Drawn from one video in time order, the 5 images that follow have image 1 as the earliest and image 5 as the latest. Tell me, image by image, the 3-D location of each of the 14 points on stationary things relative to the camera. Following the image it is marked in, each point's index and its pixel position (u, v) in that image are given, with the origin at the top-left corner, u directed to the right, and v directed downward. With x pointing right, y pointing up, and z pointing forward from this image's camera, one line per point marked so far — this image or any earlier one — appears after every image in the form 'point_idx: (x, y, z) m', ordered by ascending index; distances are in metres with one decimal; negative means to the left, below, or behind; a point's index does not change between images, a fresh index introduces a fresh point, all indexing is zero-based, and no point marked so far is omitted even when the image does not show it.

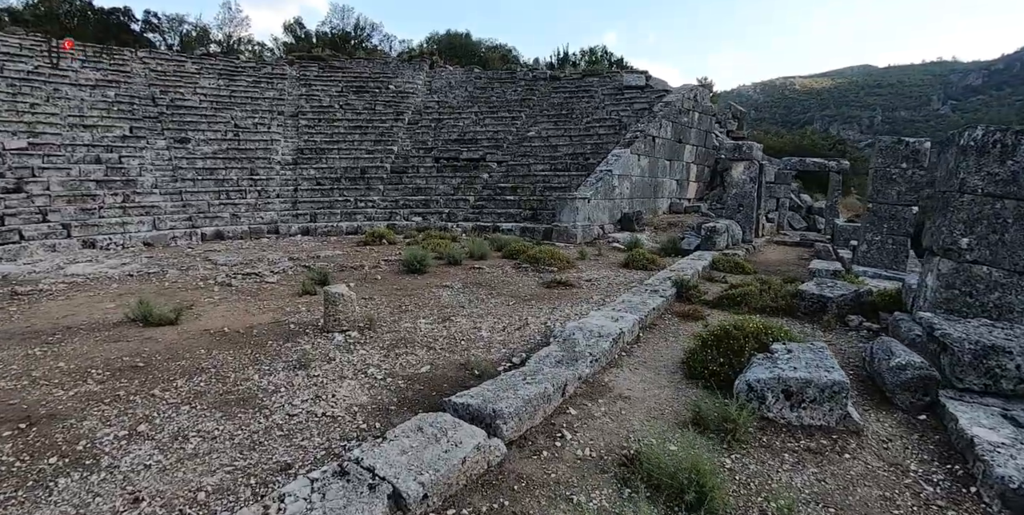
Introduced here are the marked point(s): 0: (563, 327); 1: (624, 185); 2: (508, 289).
0: (+0.4, -0.6, +4.7) m
1: (+2.5, +1.8, +12.3) m
2: (-0.1, -0.4, +6.5) m
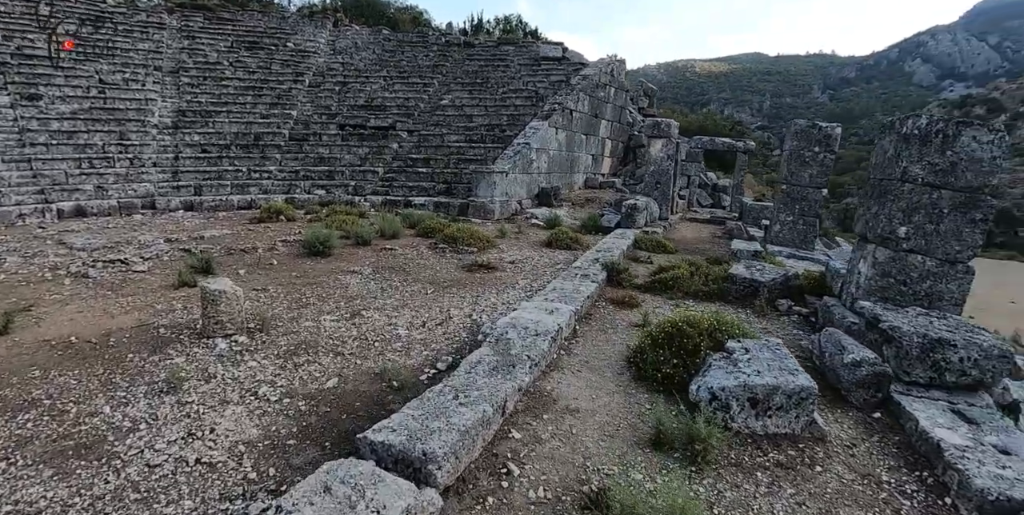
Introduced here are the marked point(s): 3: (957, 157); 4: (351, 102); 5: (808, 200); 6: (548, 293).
0: (-0.2, -0.5, +4.2) m
1: (+0.6, +2.3, +11.9) m
2: (-1.0, -0.2, +5.9) m
3: (+3.2, +0.7, +3.6) m
4: (-4.4, +4.3, +14.2) m
5: (+4.7, +0.9, +8.1) m
6: (+0.3, -0.3, +4.7) m
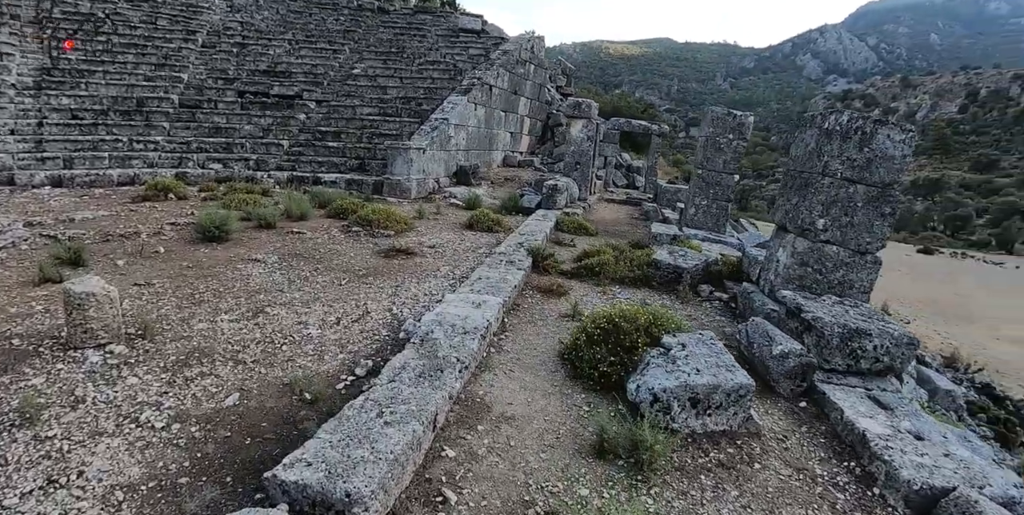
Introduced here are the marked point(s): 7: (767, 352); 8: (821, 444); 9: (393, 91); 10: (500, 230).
0: (-0.7, -0.5, +3.9) m
1: (-1.2, +2.7, +11.5) m
2: (-1.8, -0.1, +5.4) m
3: (+2.7, +0.8, +3.8) m
4: (-6.5, +4.8, +12.9) m
5: (+3.4, +1.2, +8.4) m
6: (-0.4, -0.2, +4.5) m
7: (+1.6, -0.6, +3.3) m
8: (+1.7, -1.0, +2.8) m
9: (-2.8, +4.1, +12.6) m
10: (-0.2, +0.4, +7.4) m
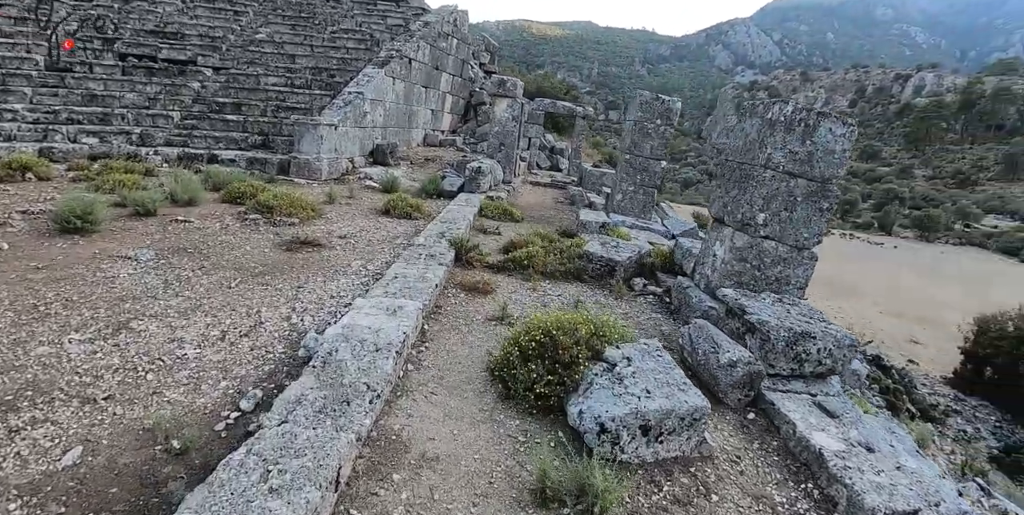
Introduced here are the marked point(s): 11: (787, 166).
0: (-1.2, -0.5, +3.3) m
1: (-2.8, +3.0, +10.6) m
2: (-2.5, 0.0, +4.6) m
3: (+2.1, +0.8, +3.6) m
4: (-8.3, +5.0, +11.2) m
5: (+2.2, +1.4, +8.3) m
6: (-0.9, -0.2, +3.9) m
7: (+1.2, -0.6, +3.1) m
8: (+1.3, -1.0, +2.6) m
9: (-4.6, +4.3, +11.4) m
10: (-1.2, +0.5, +6.8) m
11: (+2.0, +0.7, +3.7) m
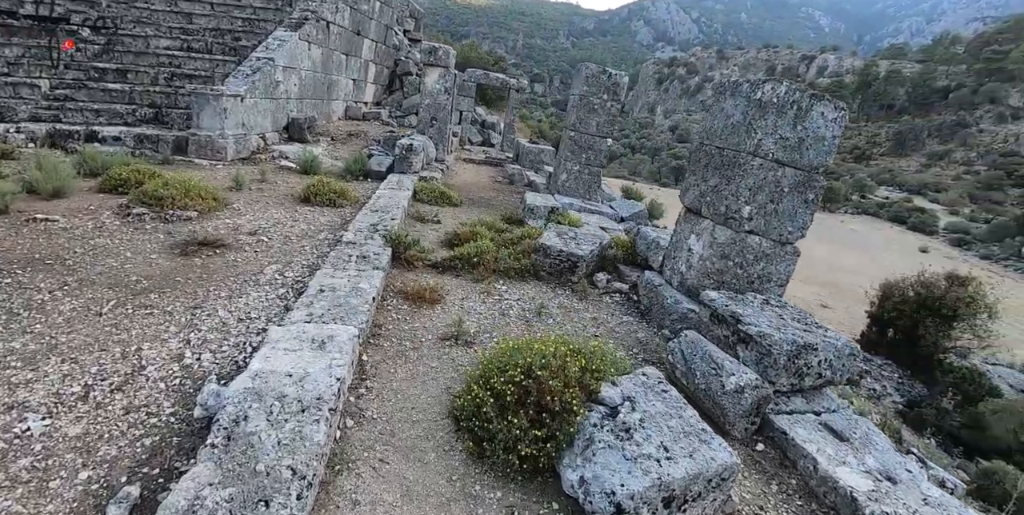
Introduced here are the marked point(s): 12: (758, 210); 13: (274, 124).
0: (-1.4, -0.6, +2.5) m
1: (-4.0, +3.2, +9.4) m
2: (-2.9, -0.1, +3.7) m
3: (+1.9, +0.8, +3.2) m
4: (-9.6, +5.1, +9.1) m
5: (+1.3, +1.7, +7.9) m
6: (-1.2, -0.2, +3.2) m
7: (+1.0, -0.6, +2.6) m
8: (+1.2, -1.1, +2.2) m
9: (-6.0, +4.5, +9.9) m
10: (-1.9, +0.6, +5.9) m
11: (+1.7, +0.7, +3.3) m
12: (+1.6, +0.3, +3.5) m
13: (-4.2, +2.3, +9.1) m
